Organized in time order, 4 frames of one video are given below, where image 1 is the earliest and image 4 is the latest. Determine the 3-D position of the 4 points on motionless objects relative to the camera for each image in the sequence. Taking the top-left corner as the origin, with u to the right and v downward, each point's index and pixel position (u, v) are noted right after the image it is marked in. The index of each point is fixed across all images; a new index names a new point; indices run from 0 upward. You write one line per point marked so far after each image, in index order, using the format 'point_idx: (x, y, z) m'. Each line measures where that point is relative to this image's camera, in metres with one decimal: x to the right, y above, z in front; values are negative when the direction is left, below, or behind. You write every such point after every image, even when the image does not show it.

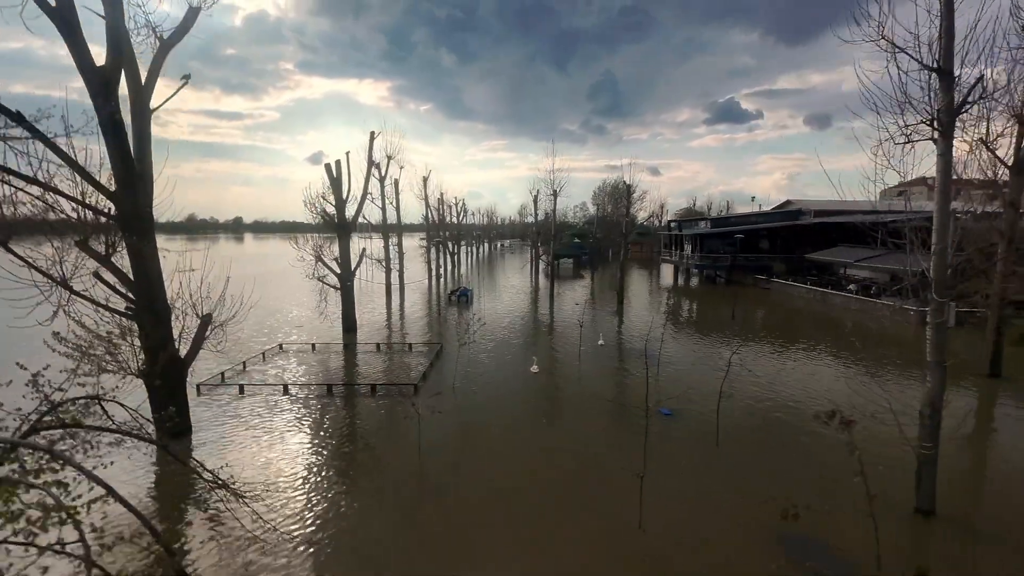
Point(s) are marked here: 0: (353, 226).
0: (-5.4, +2.1, +15.7) m
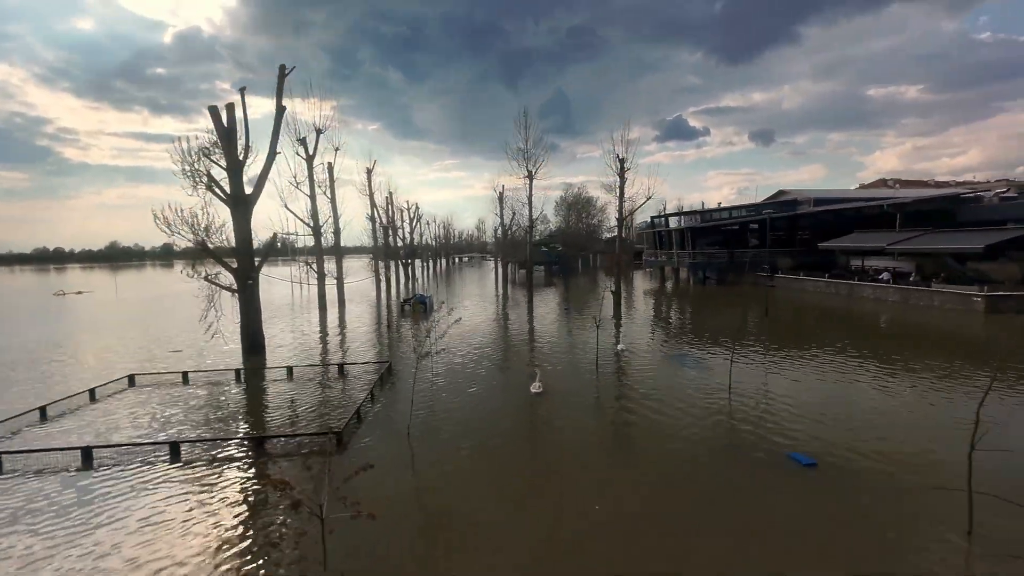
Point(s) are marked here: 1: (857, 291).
0: (-6.0, +2.1, +10.9) m
1: (+14.7, -0.1, +19.7) m
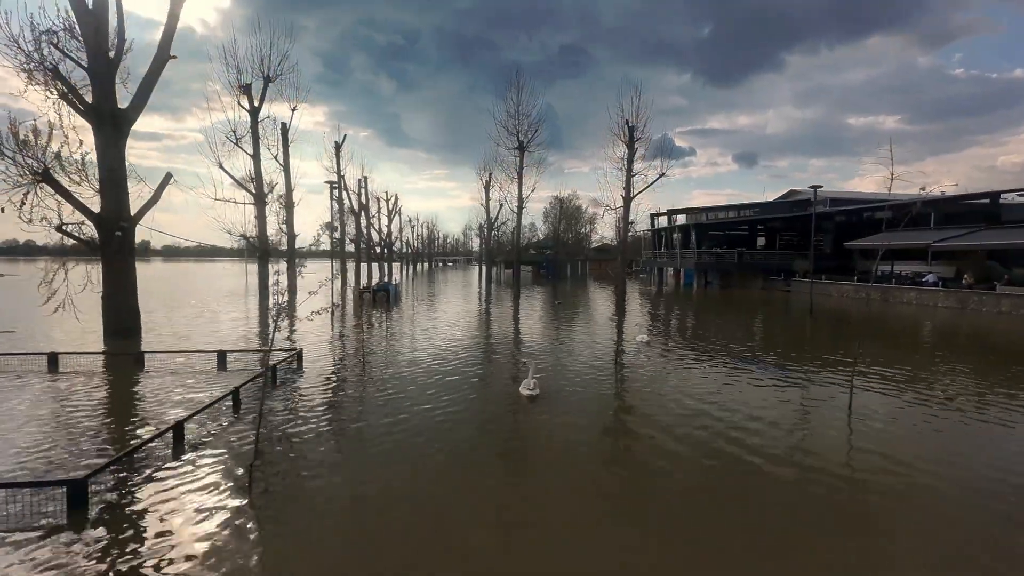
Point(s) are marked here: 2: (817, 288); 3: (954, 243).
0: (-6.2, +2.8, +7.7) m
1: (+14.0, -0.3, +17.2) m
2: (+13.0, 0.0, +19.8) m
3: (+15.1, +1.5, +16.0) m
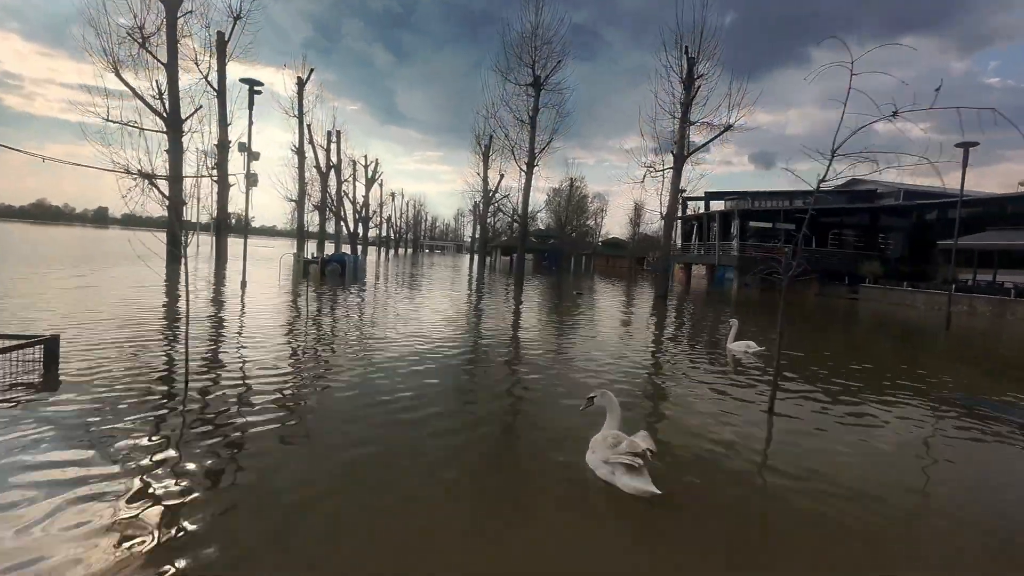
0: (-6.0, +3.4, +4.1) m
1: (+14.0, -0.7, +13.6) m
2: (+13.0, -0.3, +16.2) m
3: (+15.2, +1.0, +12.4) m
